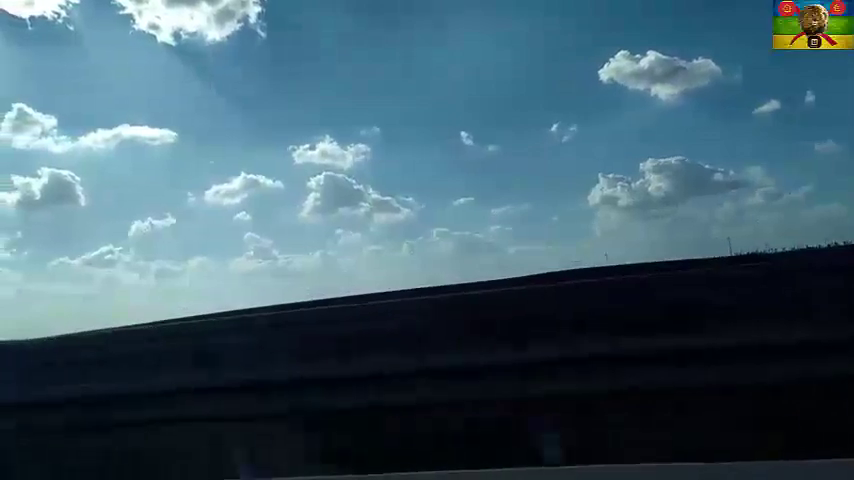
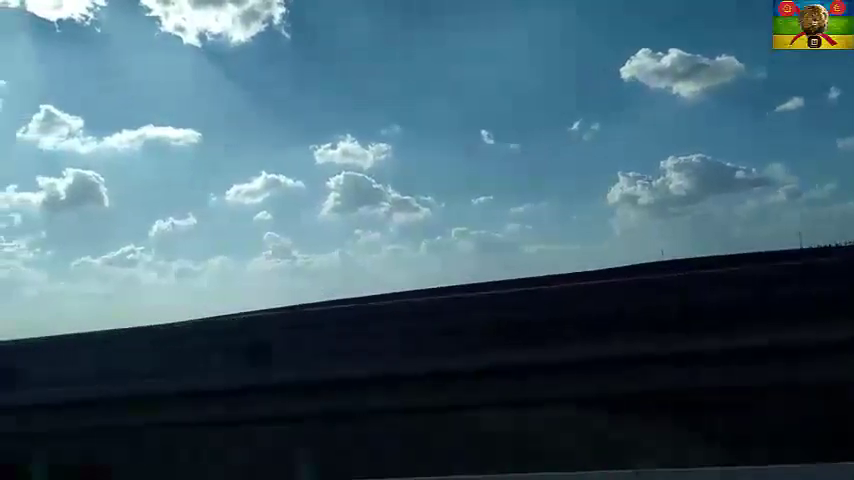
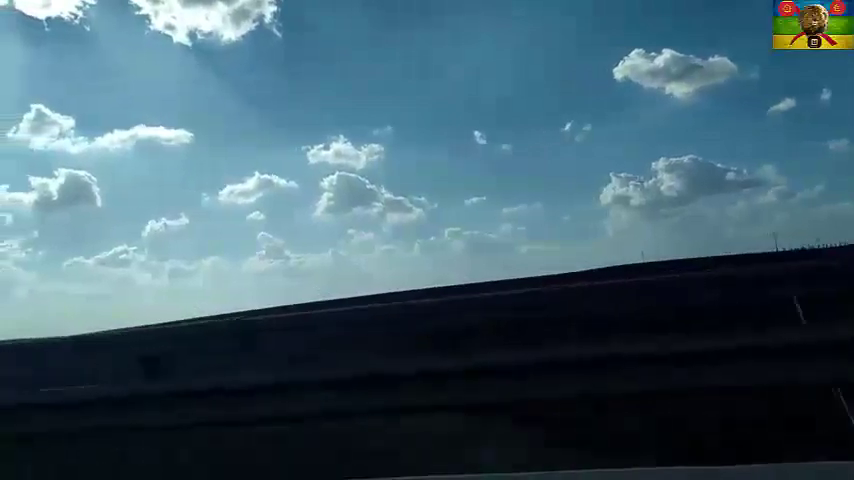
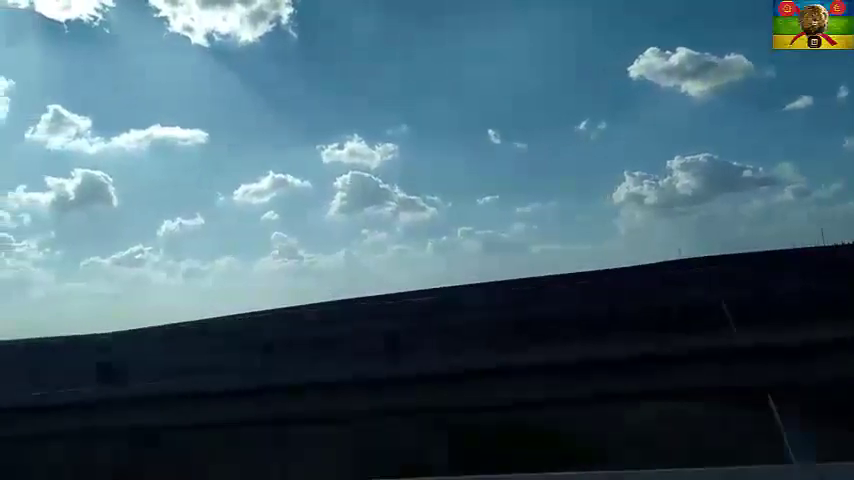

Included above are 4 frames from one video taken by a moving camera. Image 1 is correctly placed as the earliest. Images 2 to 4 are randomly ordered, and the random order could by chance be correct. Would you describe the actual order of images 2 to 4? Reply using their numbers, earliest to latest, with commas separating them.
3, 2, 4
